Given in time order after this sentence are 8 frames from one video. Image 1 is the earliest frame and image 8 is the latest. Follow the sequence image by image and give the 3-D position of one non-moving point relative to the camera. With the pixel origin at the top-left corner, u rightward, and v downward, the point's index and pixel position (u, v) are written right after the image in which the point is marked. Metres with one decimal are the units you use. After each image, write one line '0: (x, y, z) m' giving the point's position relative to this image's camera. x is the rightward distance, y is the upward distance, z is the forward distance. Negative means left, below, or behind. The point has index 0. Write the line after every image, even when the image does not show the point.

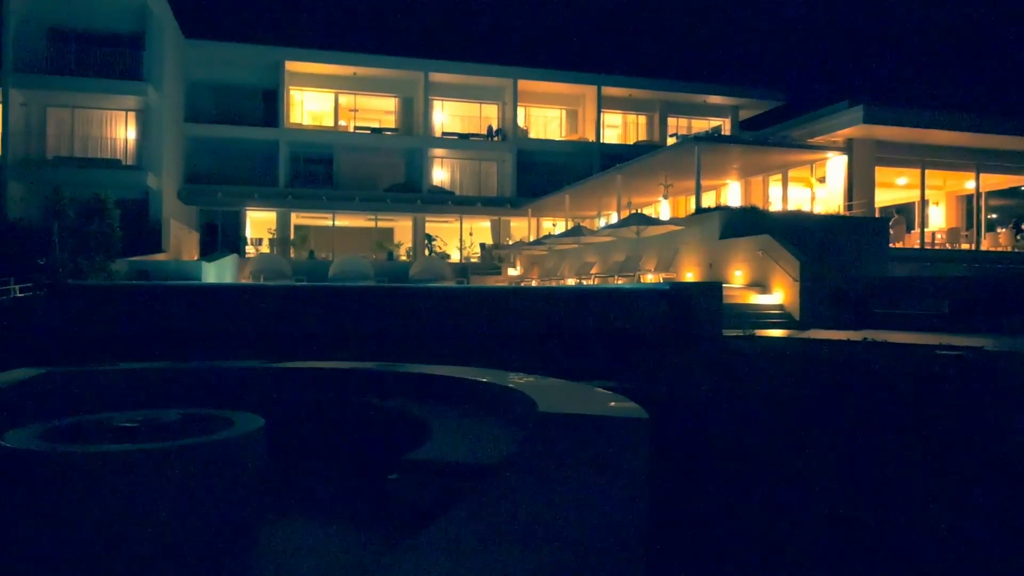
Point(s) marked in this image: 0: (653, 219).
0: (+3.8, +1.8, +19.0) m
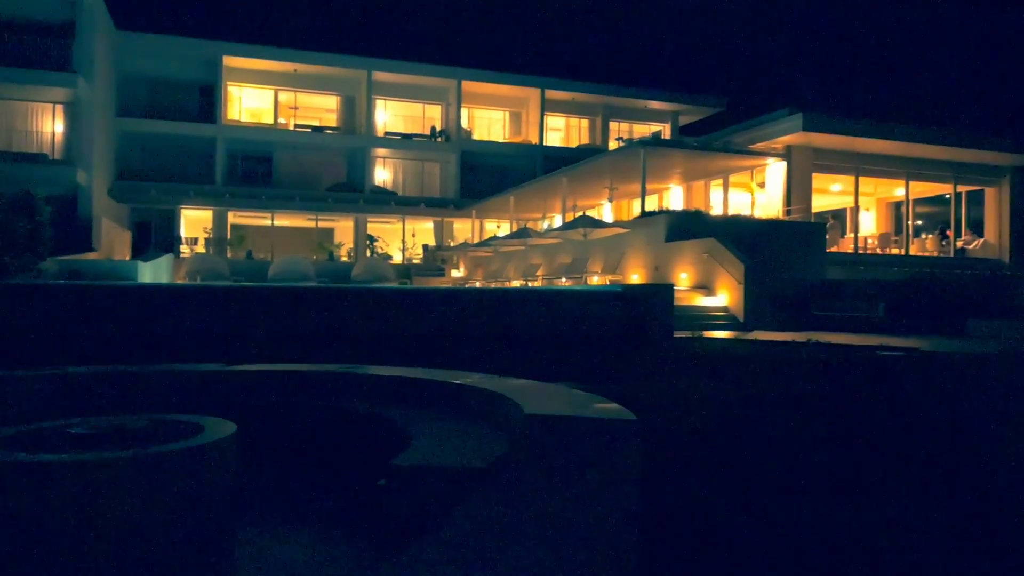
0: (+2.4, +1.8, +19.2) m
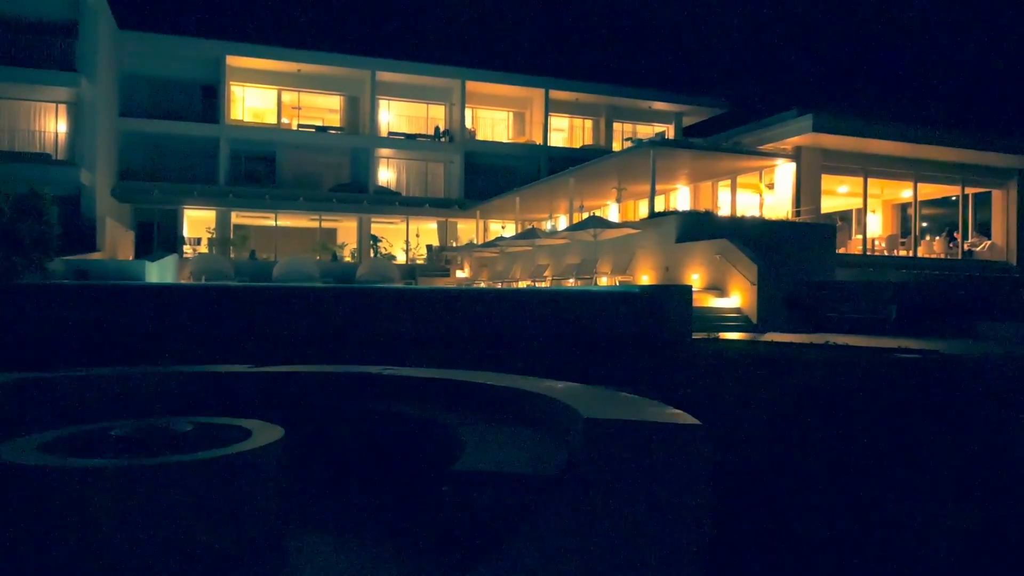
0: (+2.6, +1.8, +19.1) m
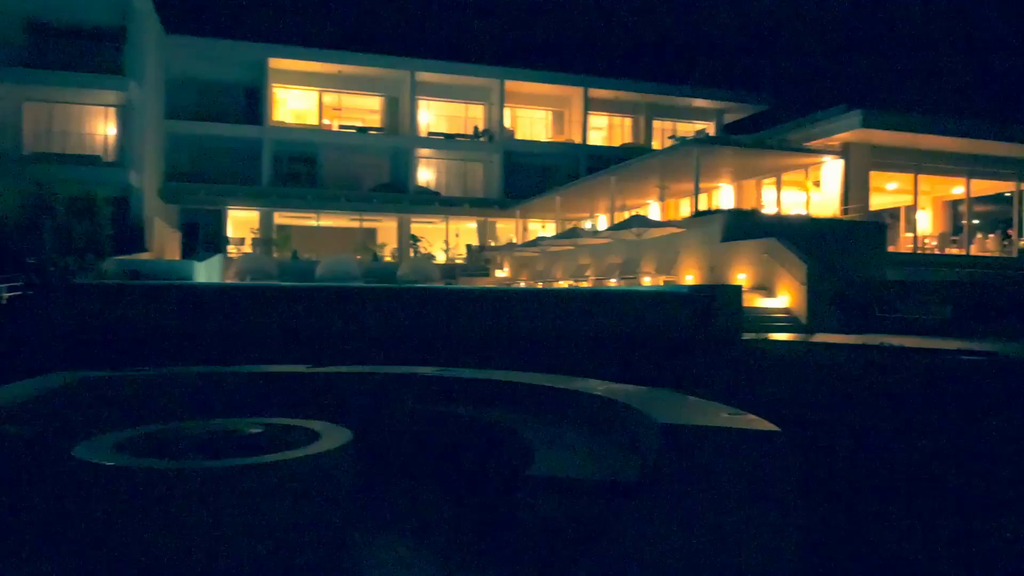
0: (+3.7, +1.8, +18.8) m
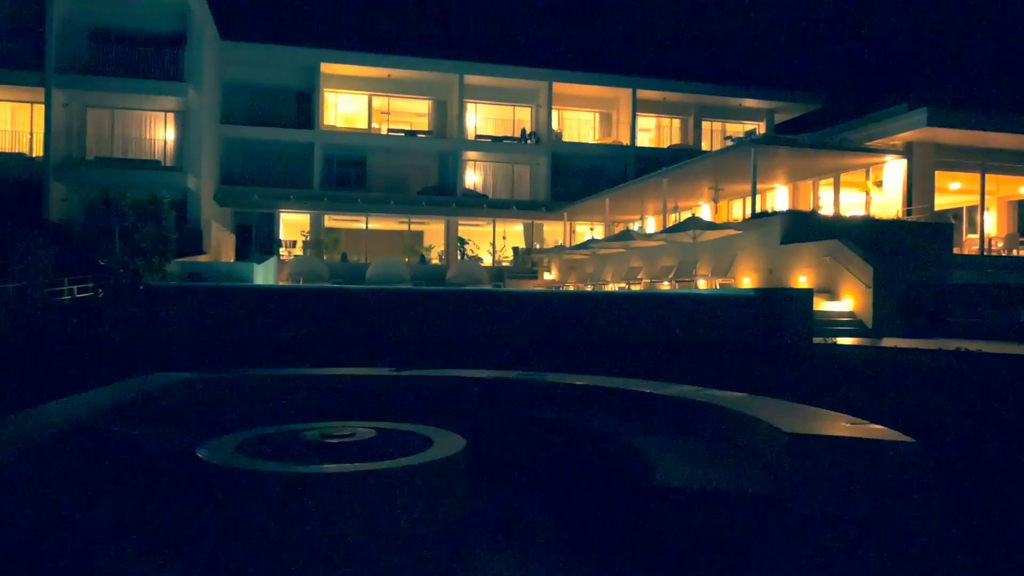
0: (+5.1, +1.7, +18.5) m
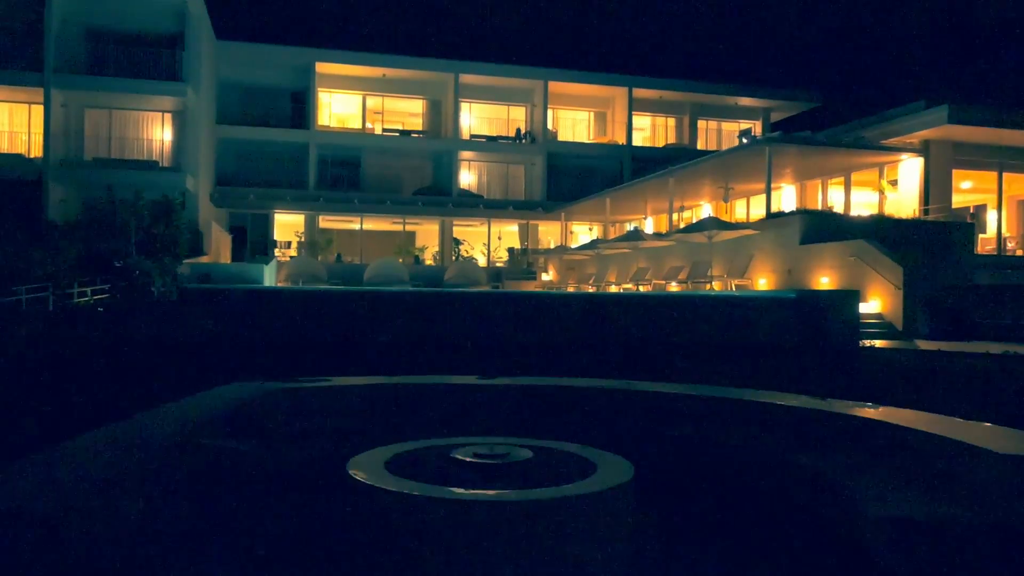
0: (+5.4, +1.7, +18.3) m
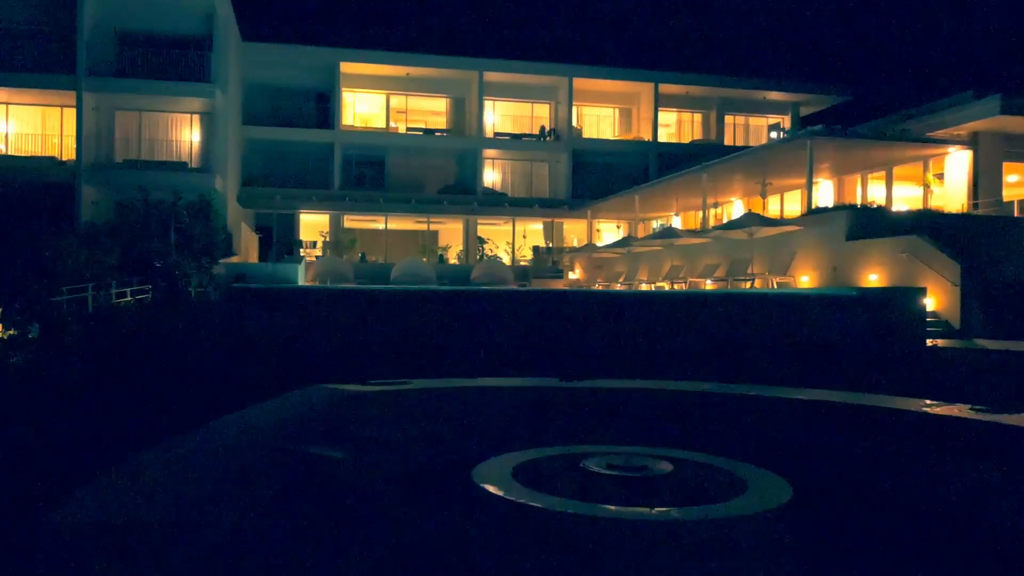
0: (+6.3, +1.7, +17.9) m
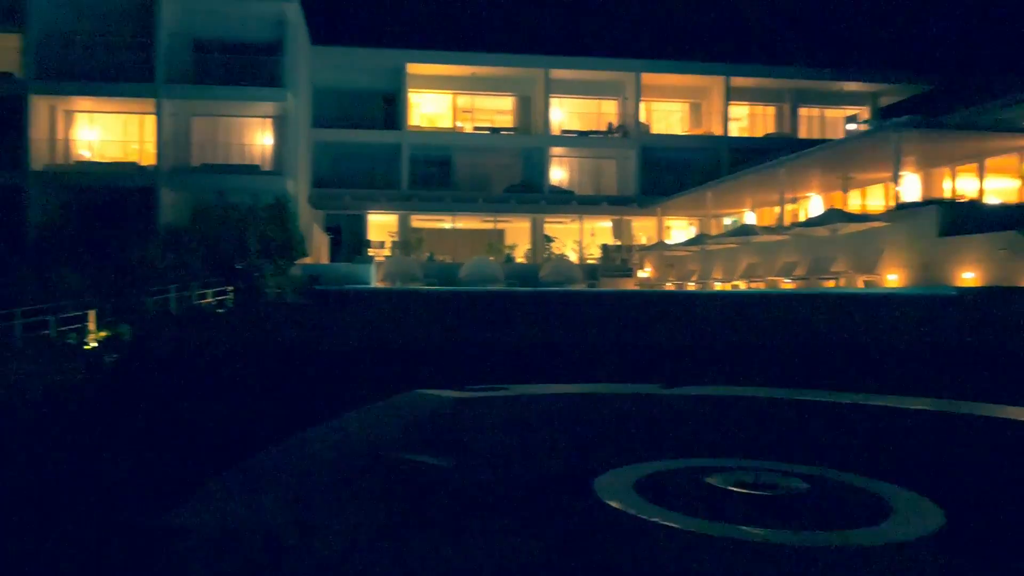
0: (+8.0, +1.7, +17.0) m
